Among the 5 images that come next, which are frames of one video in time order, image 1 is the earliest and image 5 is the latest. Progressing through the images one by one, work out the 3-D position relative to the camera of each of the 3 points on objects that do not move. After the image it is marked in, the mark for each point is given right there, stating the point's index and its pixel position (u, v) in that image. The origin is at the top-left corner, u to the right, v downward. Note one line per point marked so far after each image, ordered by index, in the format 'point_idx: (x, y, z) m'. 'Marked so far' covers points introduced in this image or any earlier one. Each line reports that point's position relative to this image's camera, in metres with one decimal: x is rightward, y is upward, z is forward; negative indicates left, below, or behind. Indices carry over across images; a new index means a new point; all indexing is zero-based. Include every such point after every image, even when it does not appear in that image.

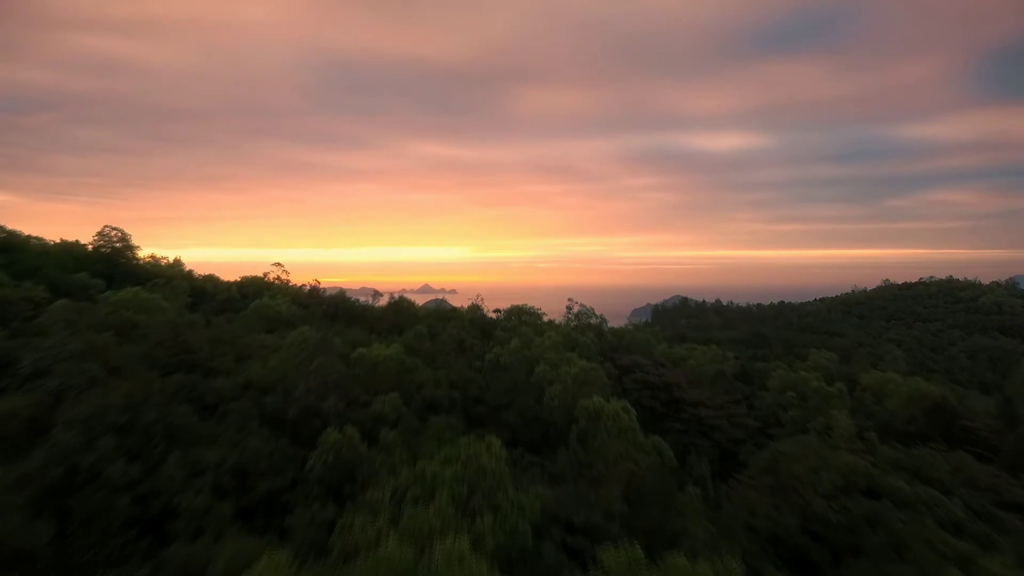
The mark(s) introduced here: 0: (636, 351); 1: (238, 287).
0: (+2.1, -1.0, +13.2) m
1: (-4.6, 0.0, +13.5) m
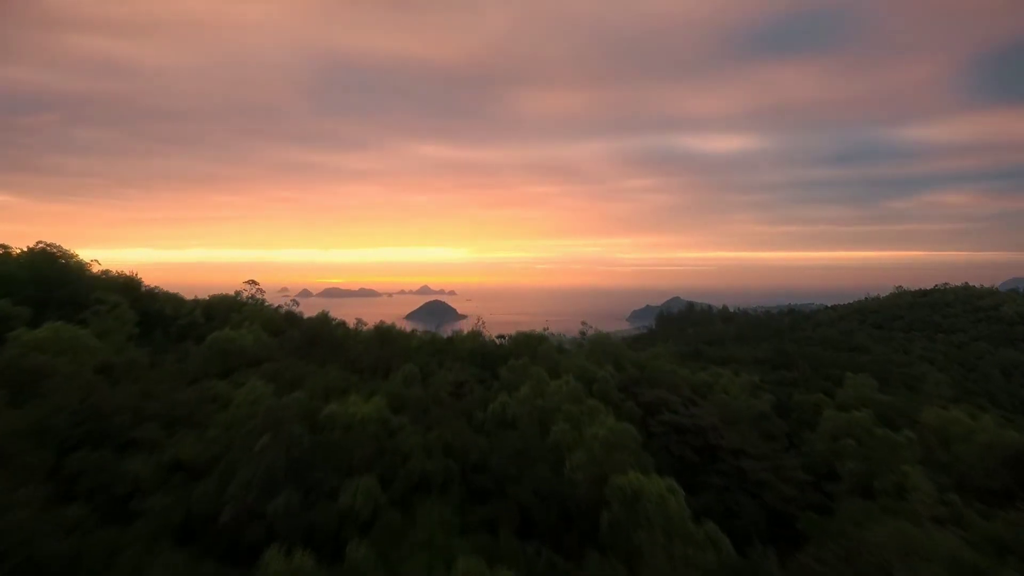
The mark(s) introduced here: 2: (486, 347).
0: (+2.1, -1.4, +11.5) m
1: (-4.6, -0.3, +11.7) m
2: (-0.4, -0.9, +10.8) m
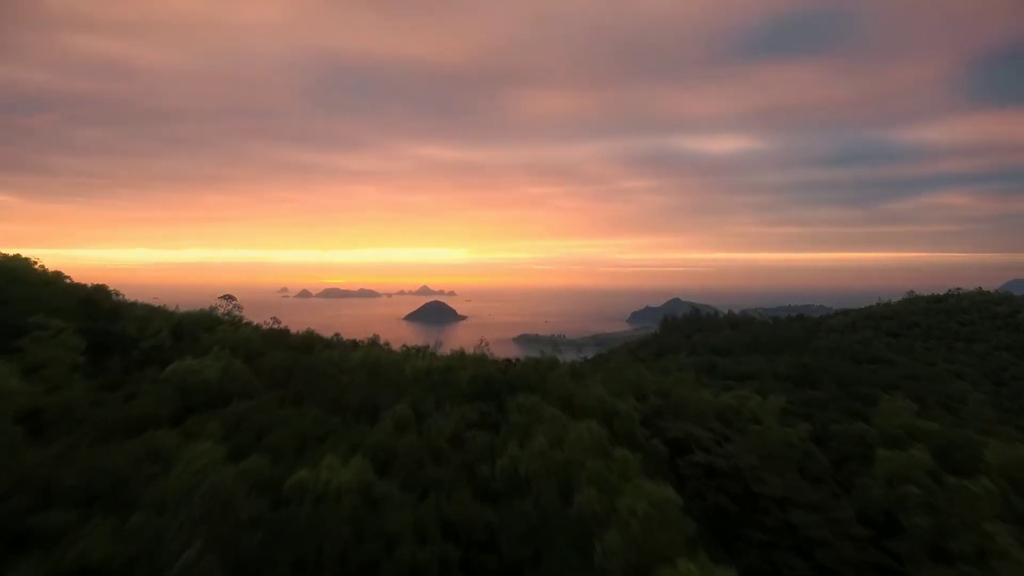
0: (+2.2, -1.6, +10.2) m
1: (-4.5, -0.5, +10.4) m
2: (-0.3, -1.1, +9.5) m
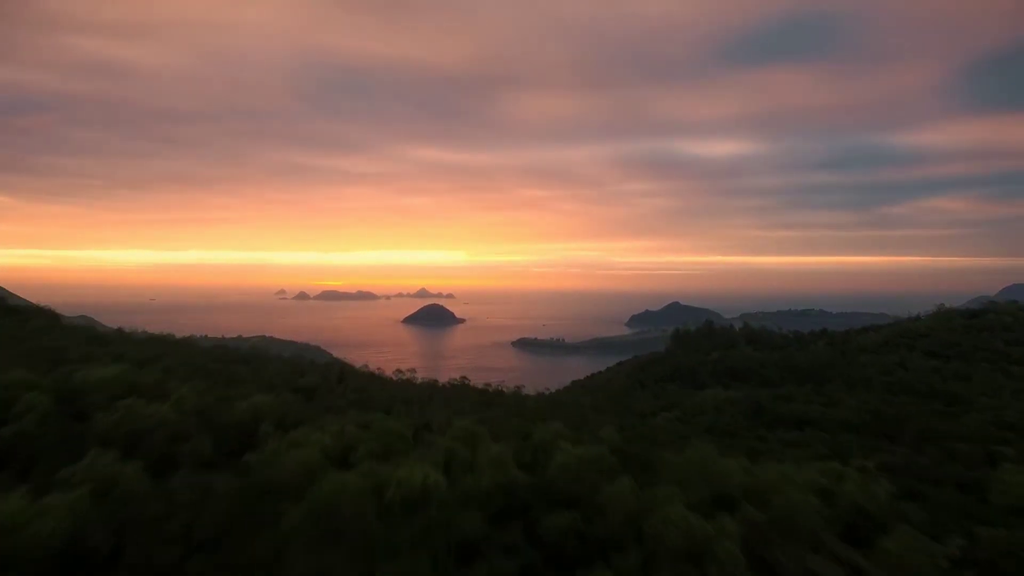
0: (+2.5, -2.1, +7.1) m
1: (-4.2, -1.0, +7.3) m
2: (0.0, -1.6, +6.3) m
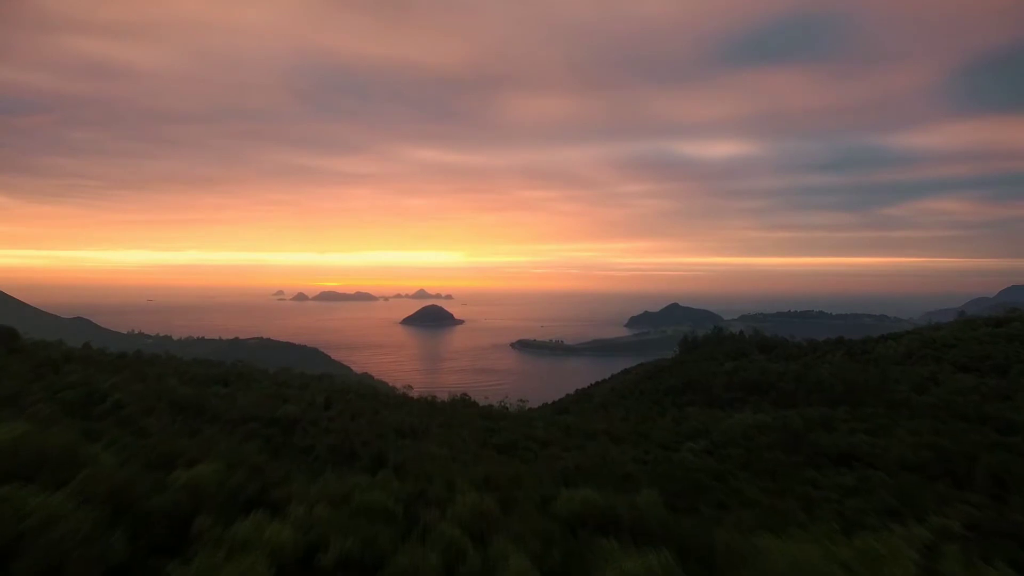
0: (+2.7, -2.4, +5.1) m
1: (-4.0, -1.3, +5.3) m
2: (+0.2, -1.9, +4.4) m
